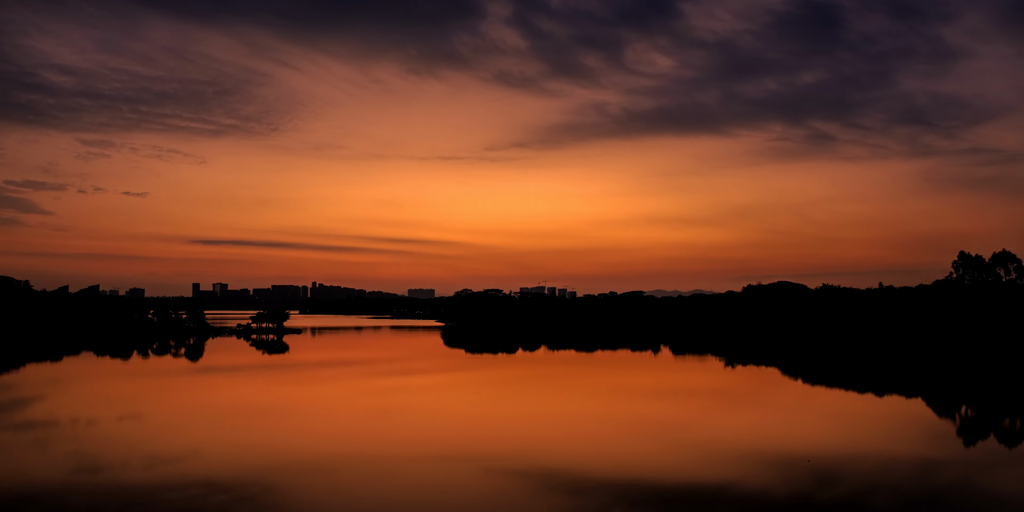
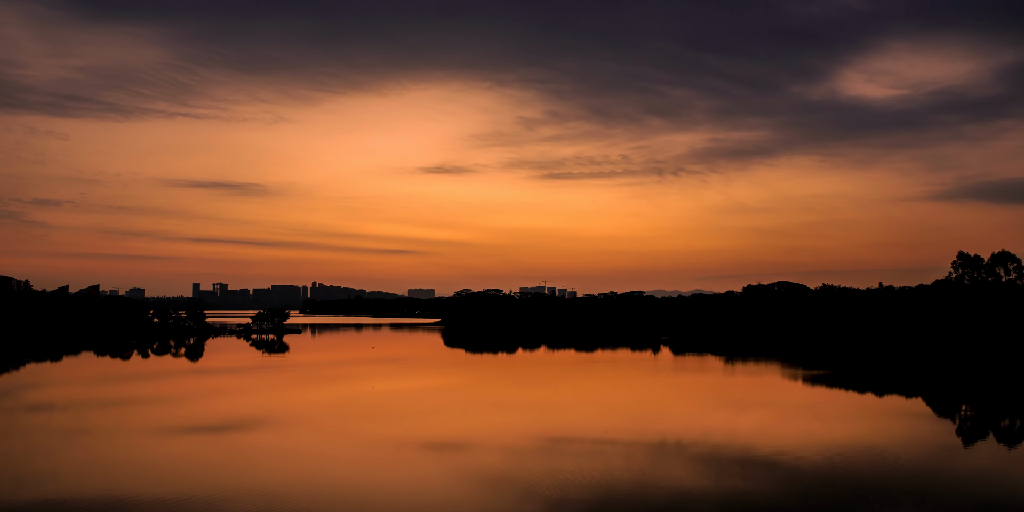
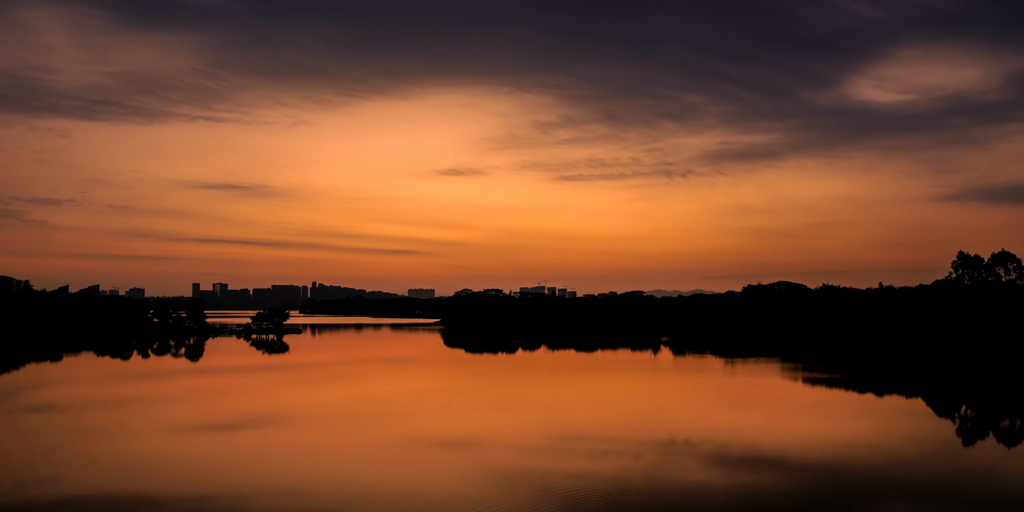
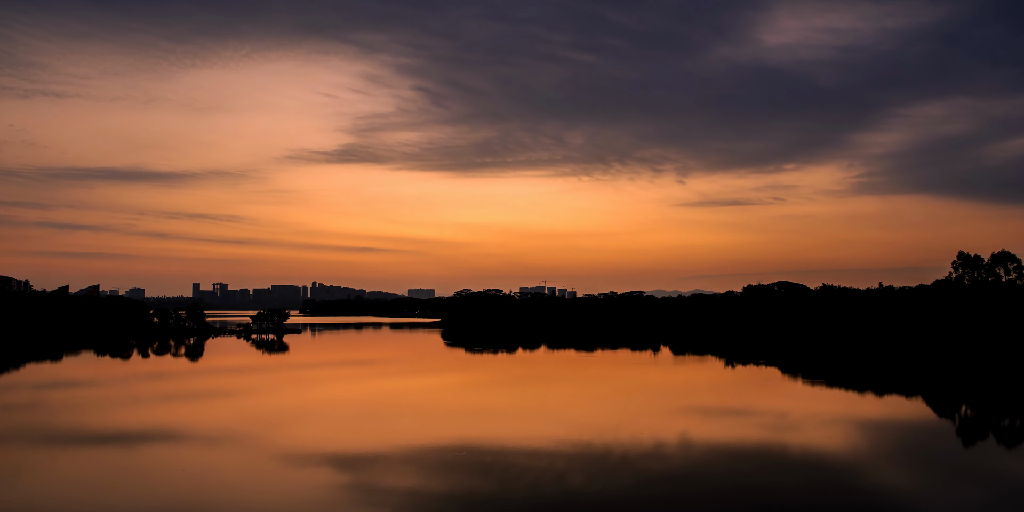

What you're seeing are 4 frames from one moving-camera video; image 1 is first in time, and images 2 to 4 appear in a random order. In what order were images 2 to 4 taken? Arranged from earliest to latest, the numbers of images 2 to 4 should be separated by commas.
3, 2, 4
